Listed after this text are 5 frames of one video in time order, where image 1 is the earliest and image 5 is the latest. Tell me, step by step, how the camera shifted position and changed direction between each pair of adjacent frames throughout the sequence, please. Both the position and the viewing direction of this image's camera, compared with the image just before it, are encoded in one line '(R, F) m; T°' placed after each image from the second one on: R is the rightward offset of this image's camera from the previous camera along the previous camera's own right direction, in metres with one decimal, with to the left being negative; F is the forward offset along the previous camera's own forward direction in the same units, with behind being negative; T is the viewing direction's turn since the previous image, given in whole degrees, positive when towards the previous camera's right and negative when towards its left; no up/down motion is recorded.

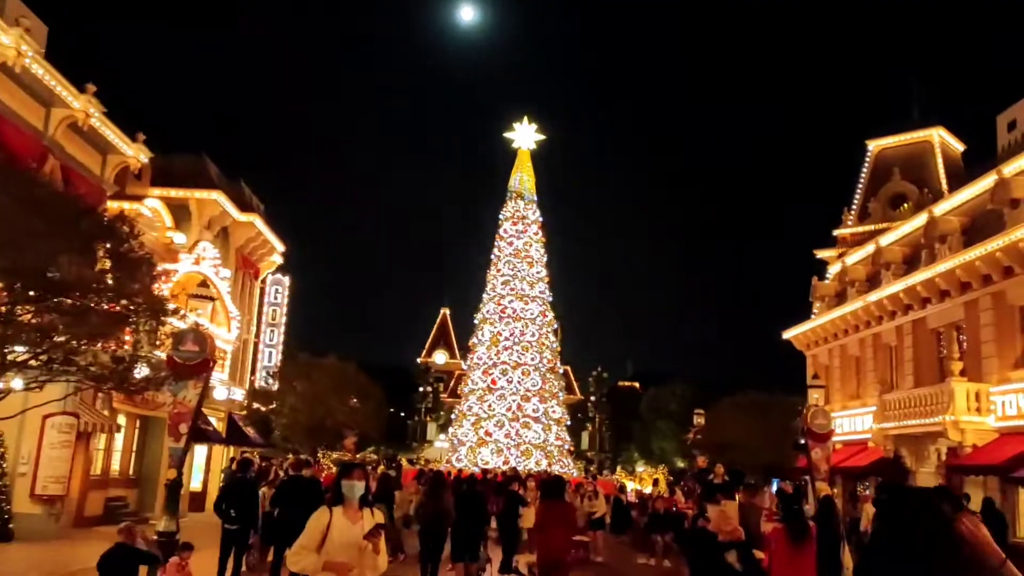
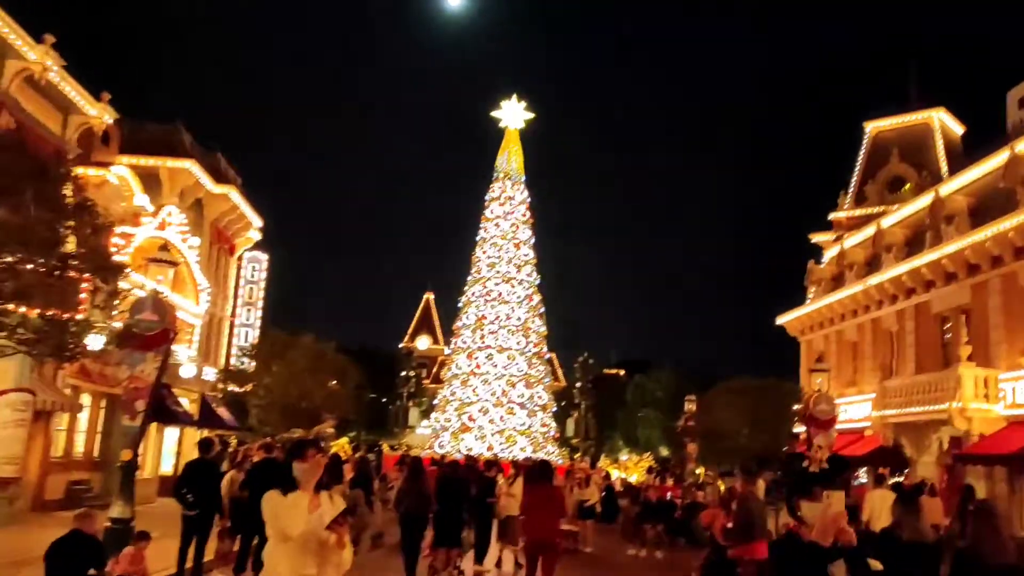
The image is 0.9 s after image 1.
(-0.1, +1.2) m; +1°
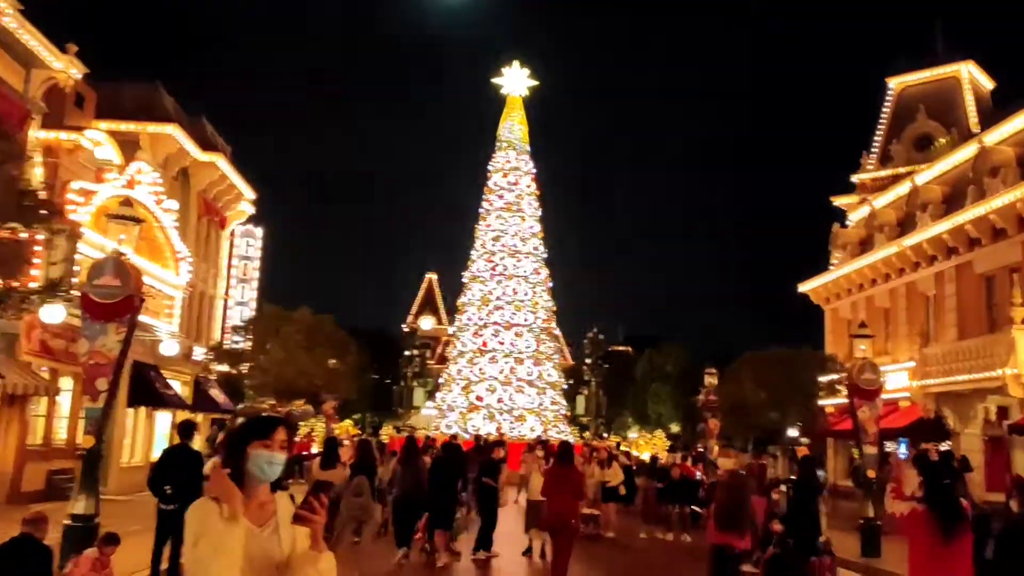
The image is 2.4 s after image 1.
(-0.2, +1.9) m; 0°
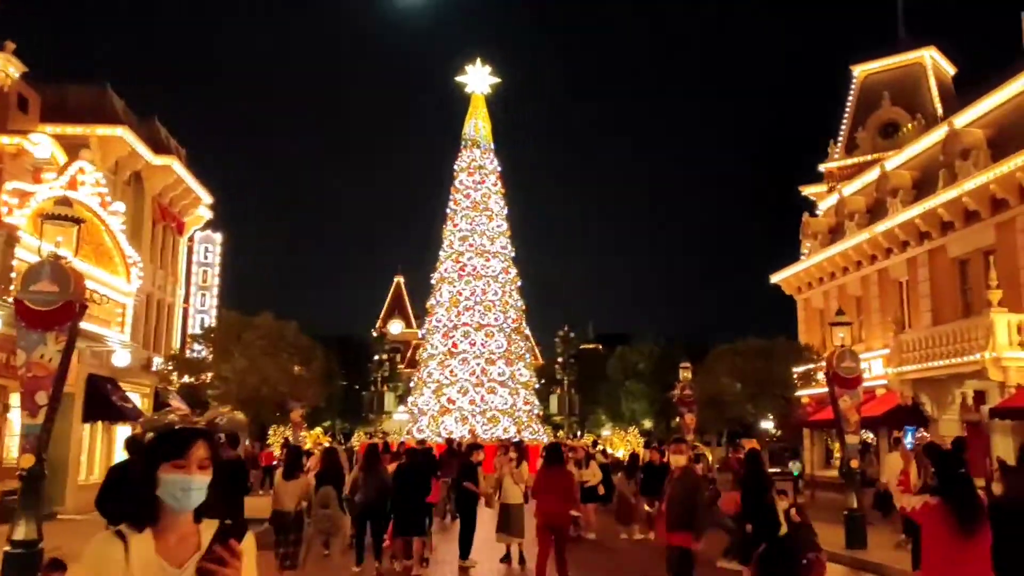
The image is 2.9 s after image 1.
(0.0, +0.7) m; +2°
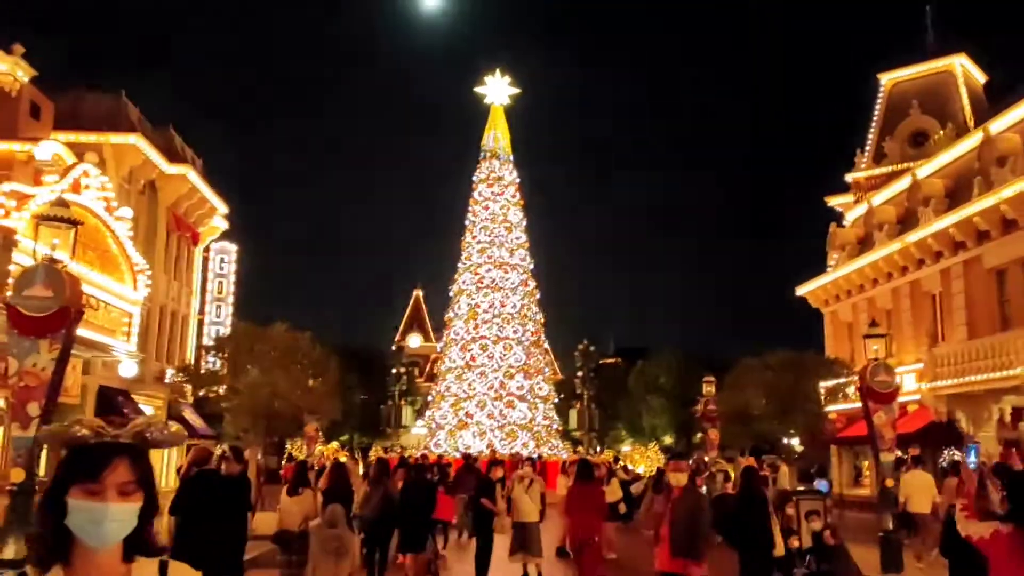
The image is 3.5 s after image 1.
(0.0, +0.6) m; -1°
